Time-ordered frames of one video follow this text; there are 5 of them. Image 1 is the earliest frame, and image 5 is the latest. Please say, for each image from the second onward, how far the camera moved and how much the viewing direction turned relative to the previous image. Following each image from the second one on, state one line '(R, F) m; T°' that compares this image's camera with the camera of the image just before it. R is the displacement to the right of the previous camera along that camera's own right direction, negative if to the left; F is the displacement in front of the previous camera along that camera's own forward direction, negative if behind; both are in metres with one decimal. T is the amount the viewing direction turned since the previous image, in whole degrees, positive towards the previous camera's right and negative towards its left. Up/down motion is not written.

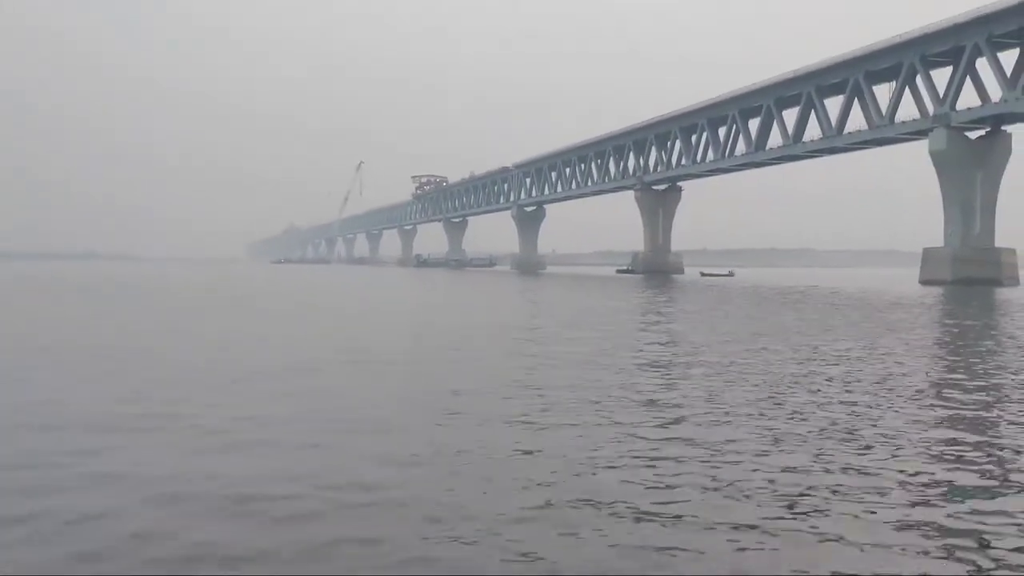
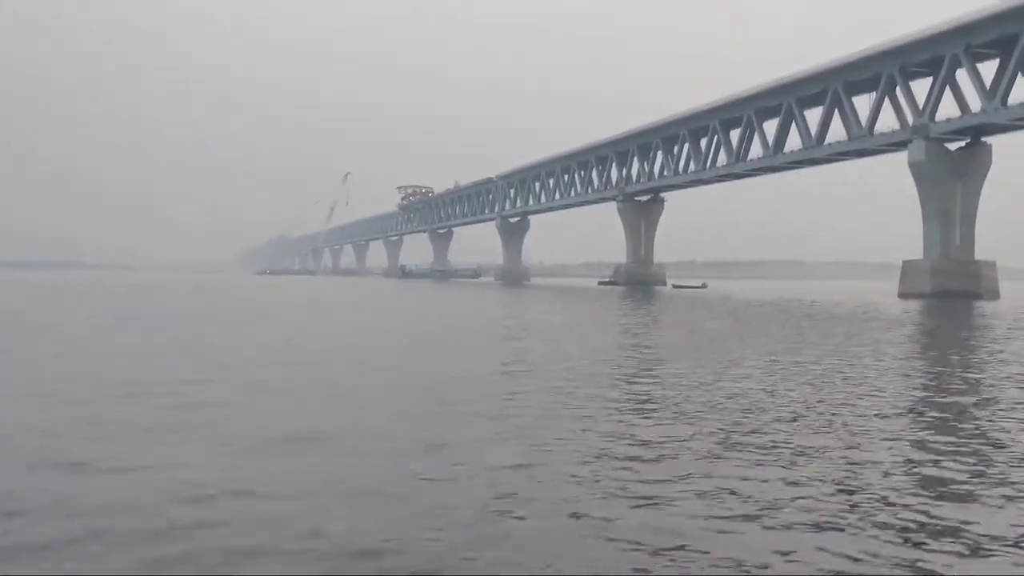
(+0.3, +0.5) m; +1°
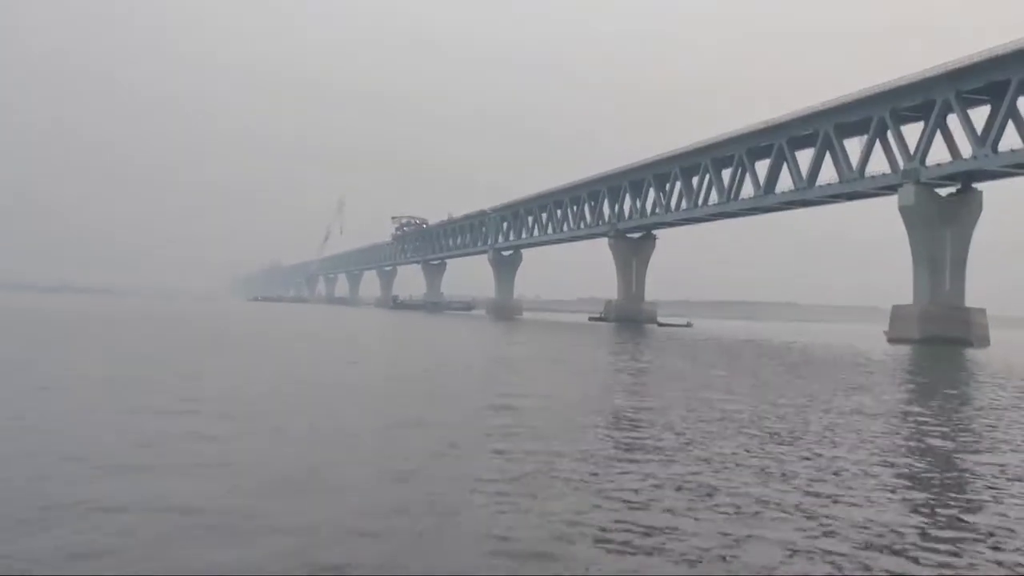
(+0.2, +0.3) m; 0°
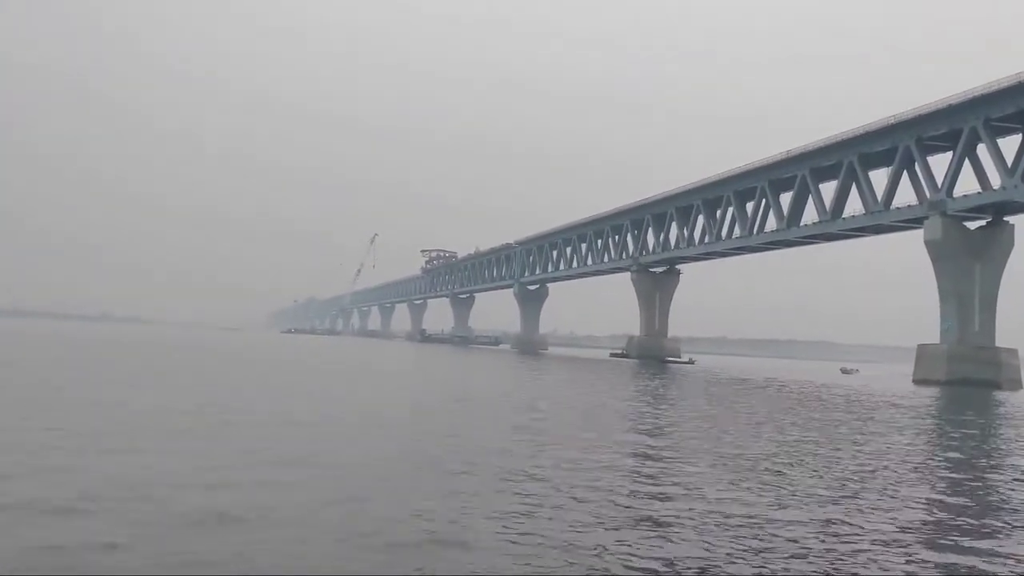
(+0.6, +0.8) m; -2°
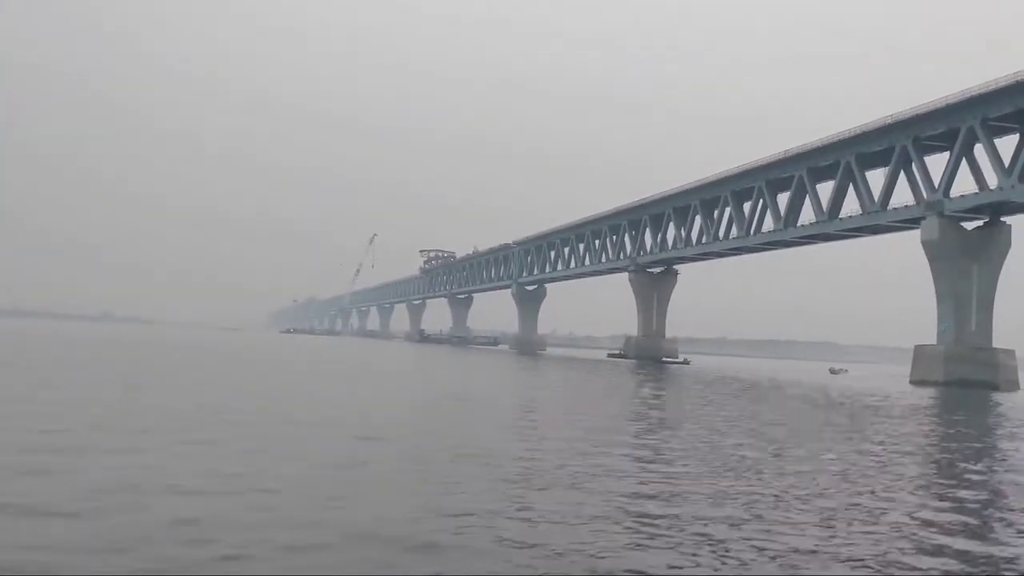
(-1.0, -1.7) m; 0°
